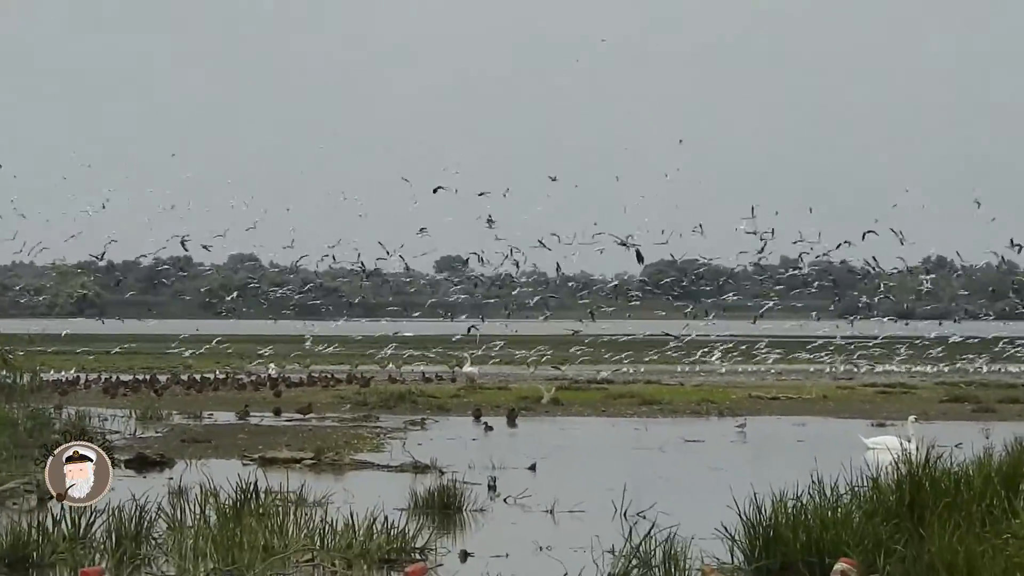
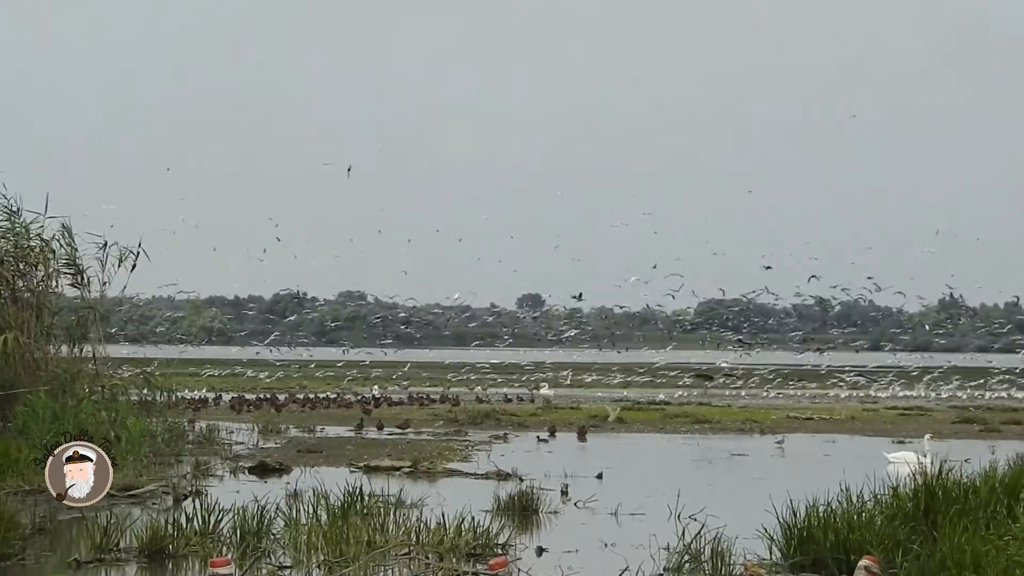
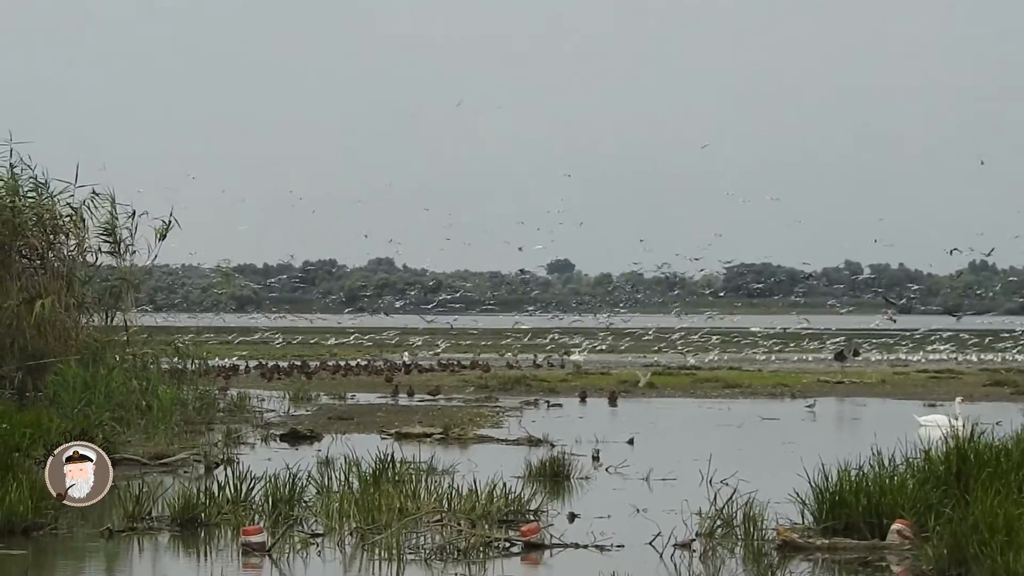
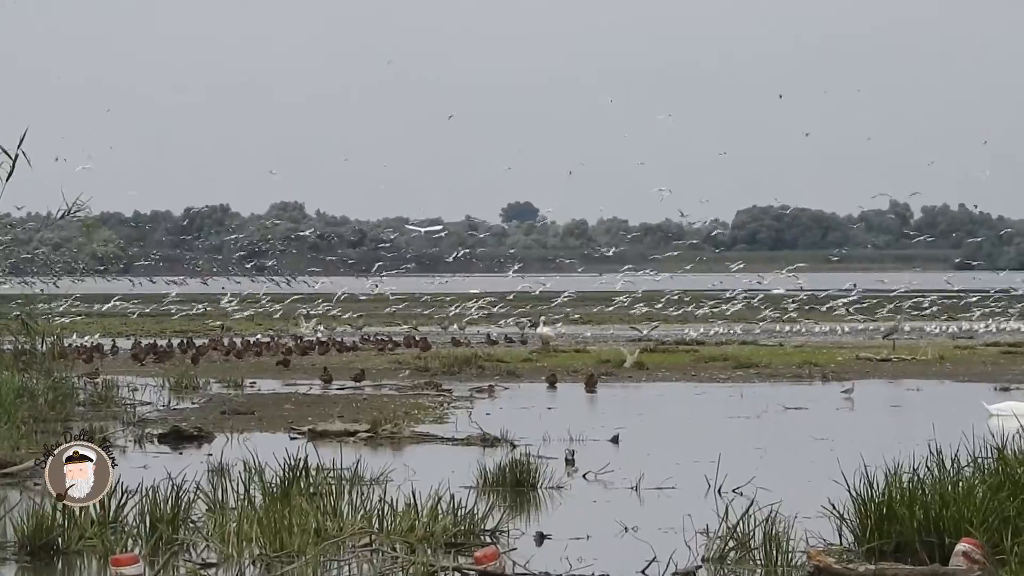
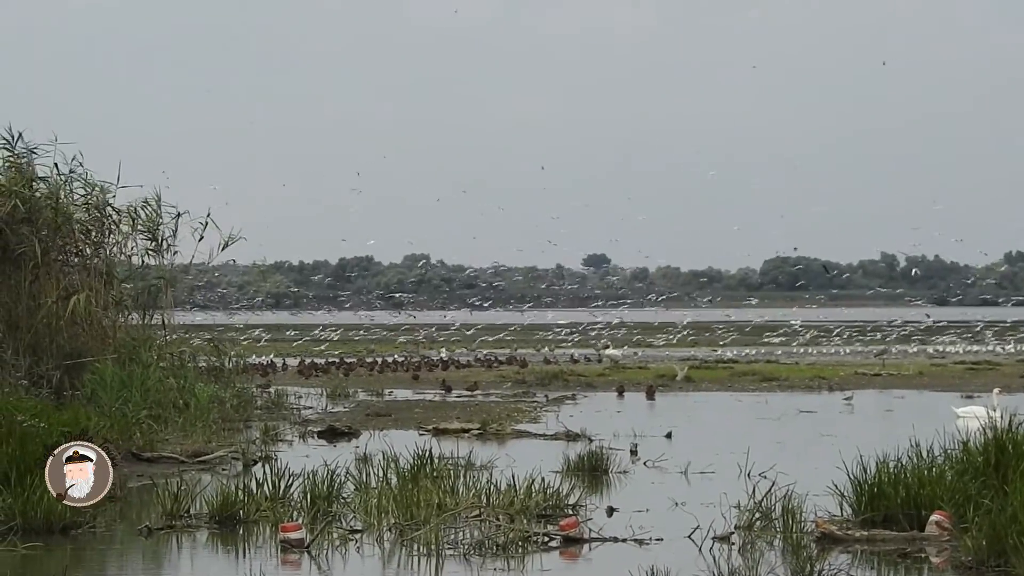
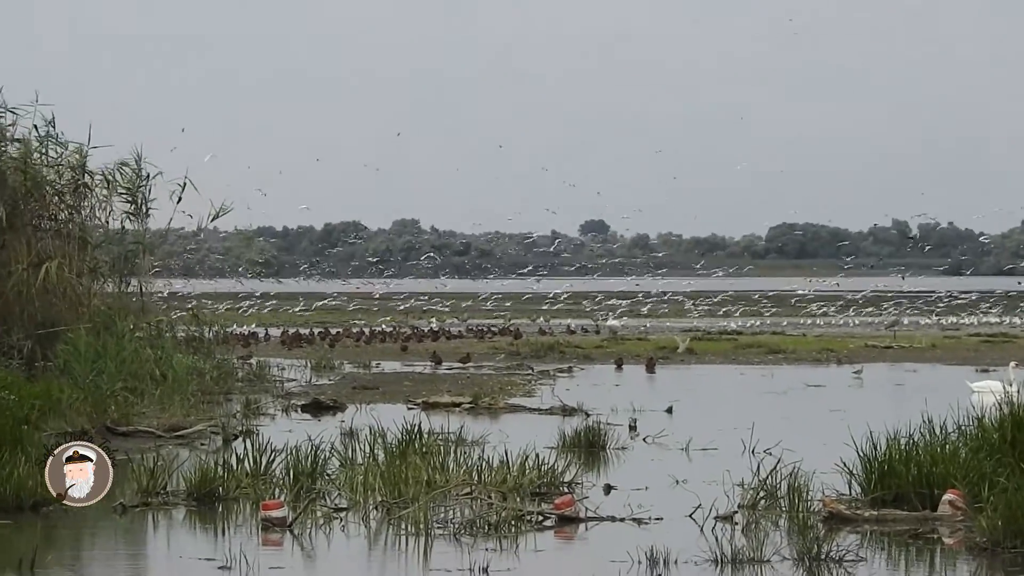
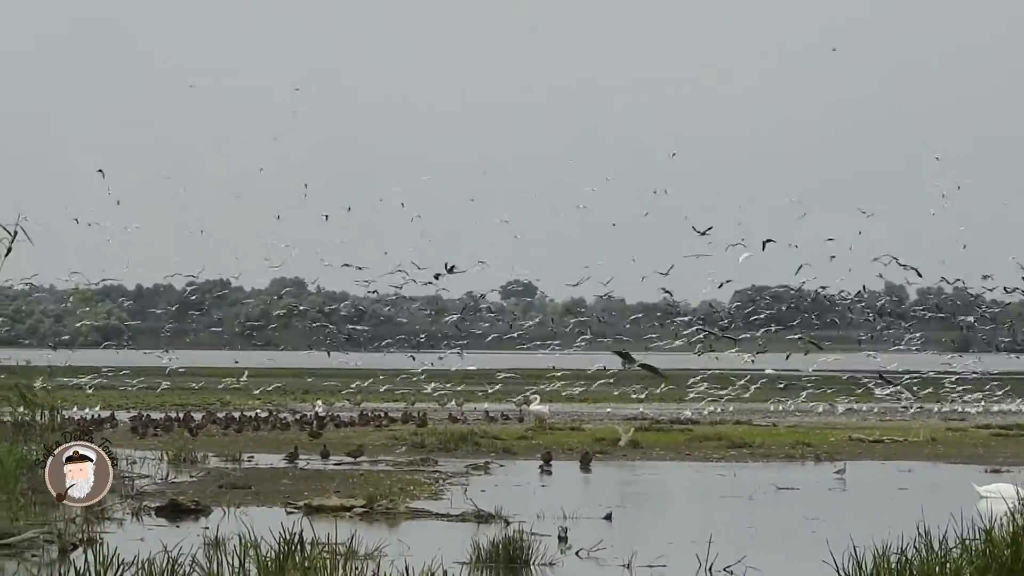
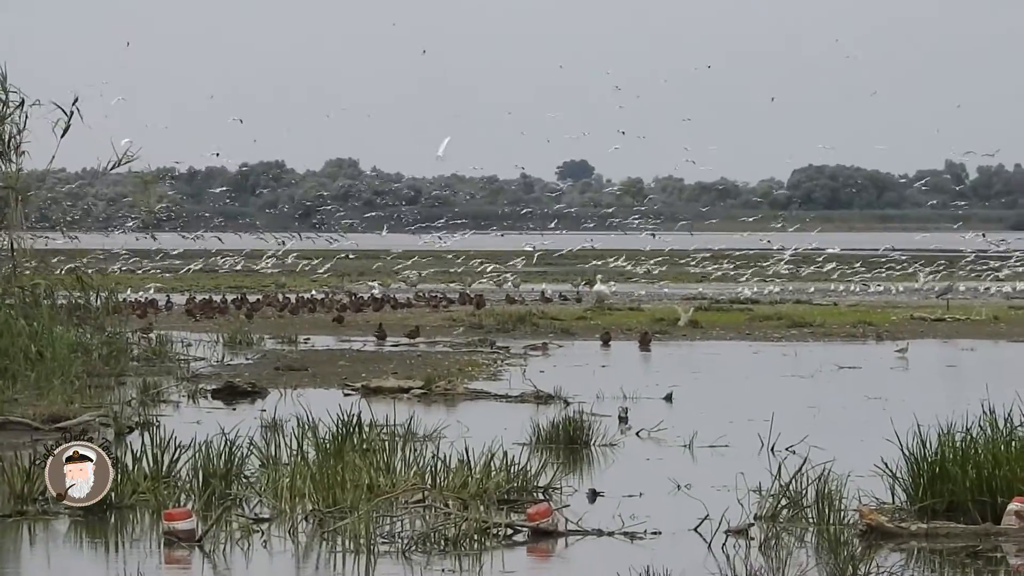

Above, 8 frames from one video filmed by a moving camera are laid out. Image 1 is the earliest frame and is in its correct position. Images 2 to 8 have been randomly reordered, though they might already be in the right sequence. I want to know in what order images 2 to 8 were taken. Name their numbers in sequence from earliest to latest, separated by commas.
7, 2, 3, 5, 6, 8, 4
